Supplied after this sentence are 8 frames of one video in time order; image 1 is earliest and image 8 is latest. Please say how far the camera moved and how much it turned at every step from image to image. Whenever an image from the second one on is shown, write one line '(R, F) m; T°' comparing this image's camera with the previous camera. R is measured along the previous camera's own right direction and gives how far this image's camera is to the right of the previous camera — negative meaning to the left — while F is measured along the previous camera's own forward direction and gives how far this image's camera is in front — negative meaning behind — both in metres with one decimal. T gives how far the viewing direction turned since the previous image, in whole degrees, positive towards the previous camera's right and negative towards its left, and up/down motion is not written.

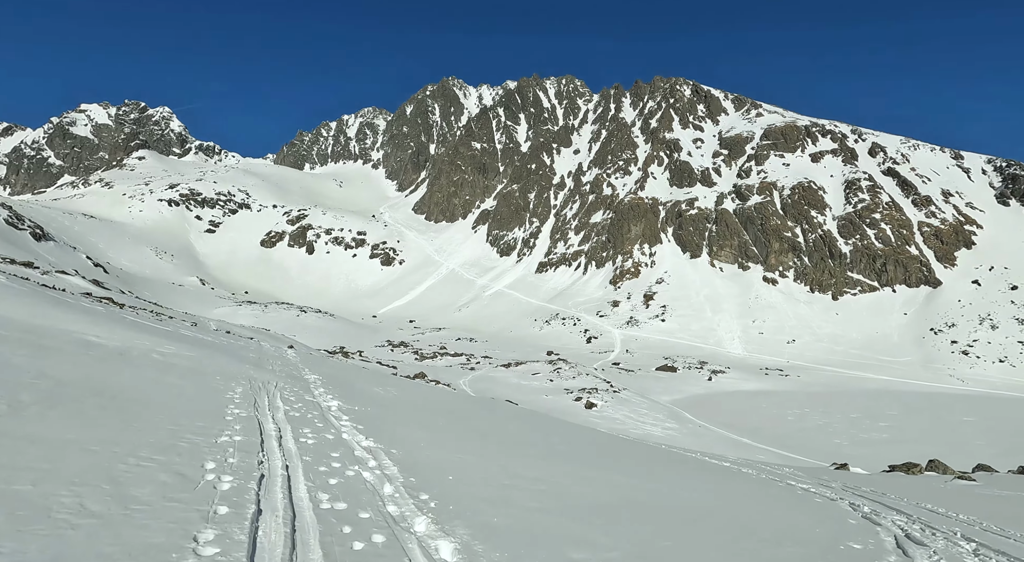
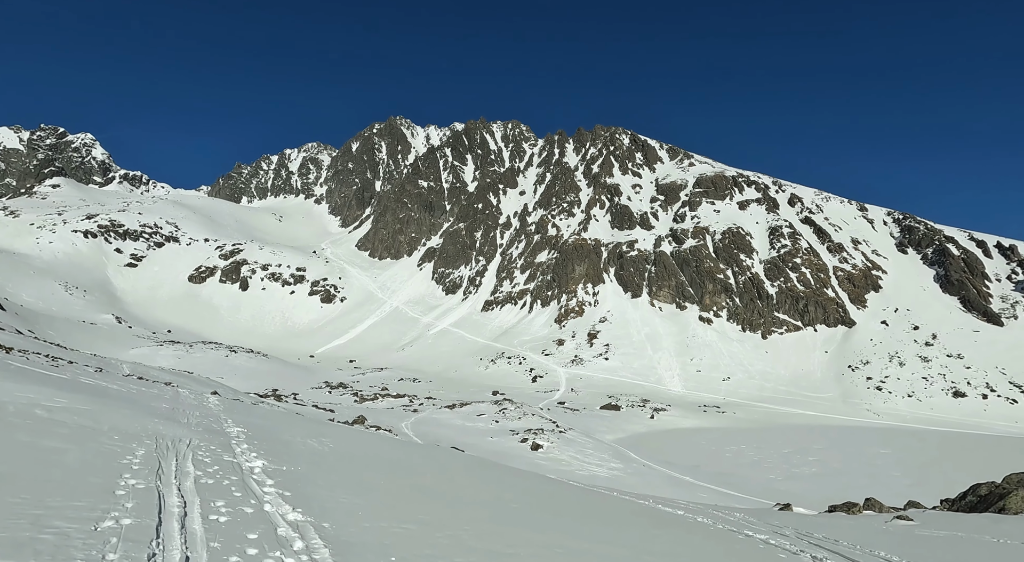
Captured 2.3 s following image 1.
(-0.2, +1.5) m; +5°
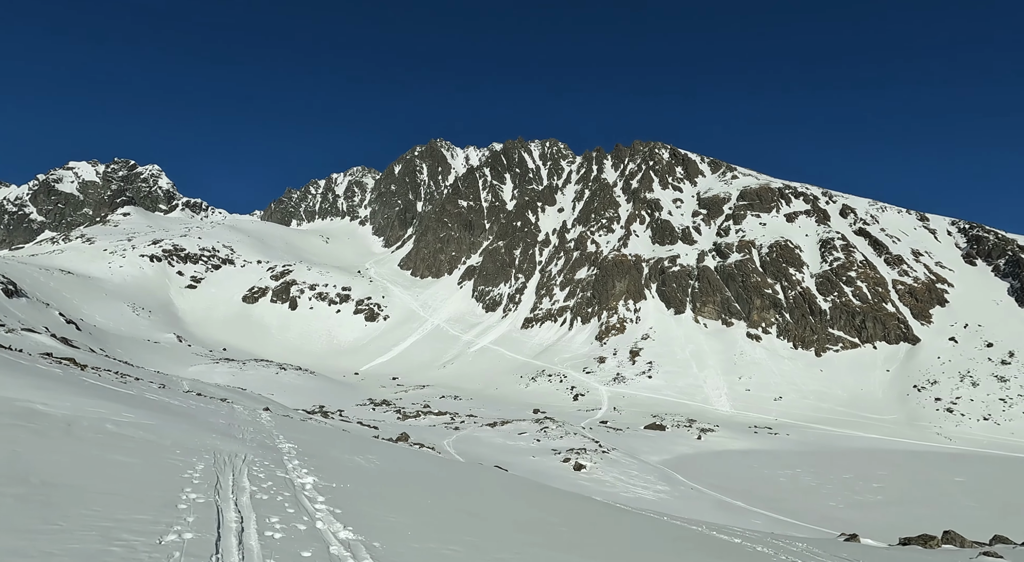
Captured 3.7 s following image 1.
(-0.1, -0.2) m; -3°
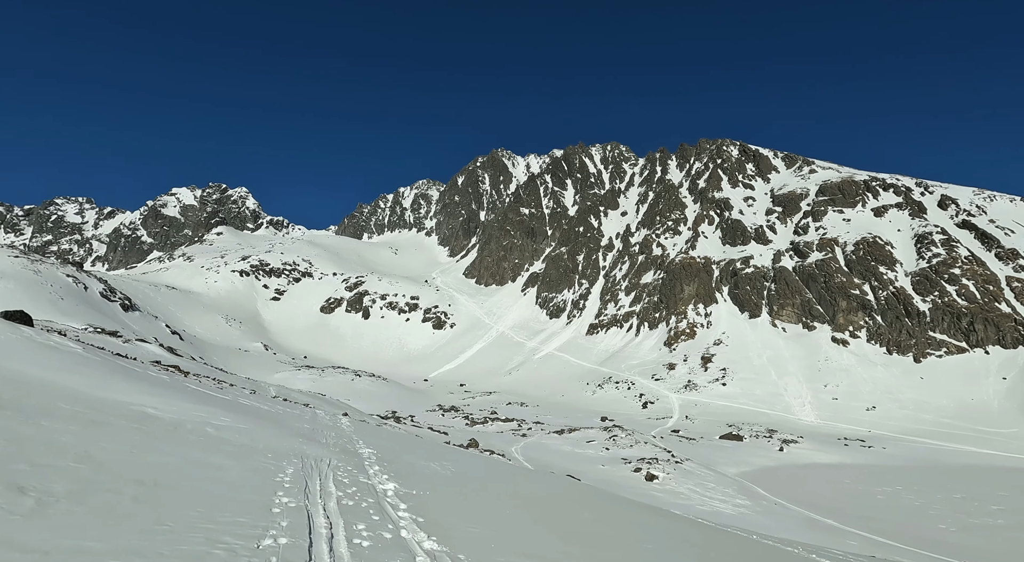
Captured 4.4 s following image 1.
(-0.3, +0.2) m; -5°
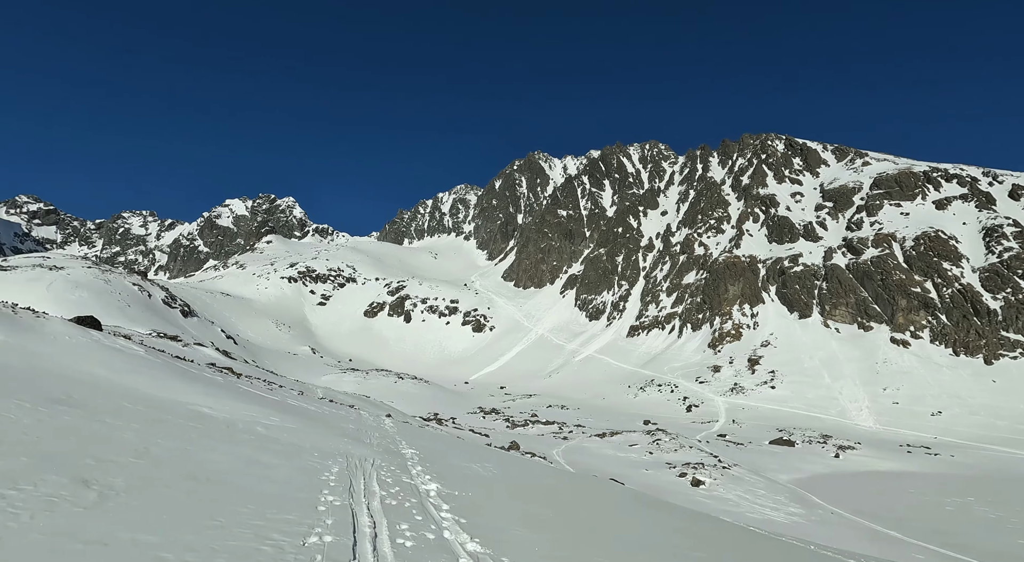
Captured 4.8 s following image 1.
(-0.1, +0.1) m; -3°
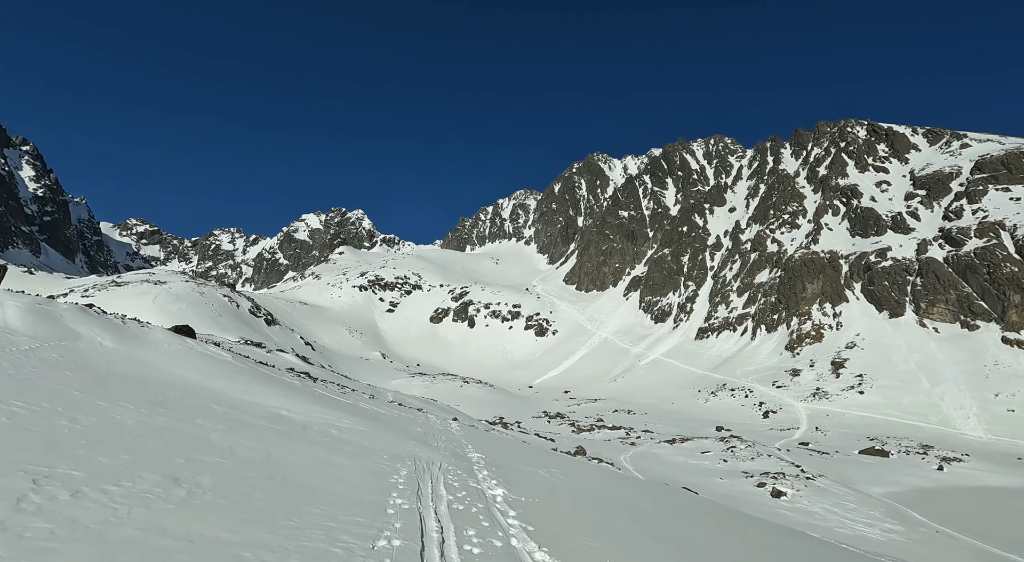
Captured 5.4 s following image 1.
(-0.1, +1.6) m; -5°
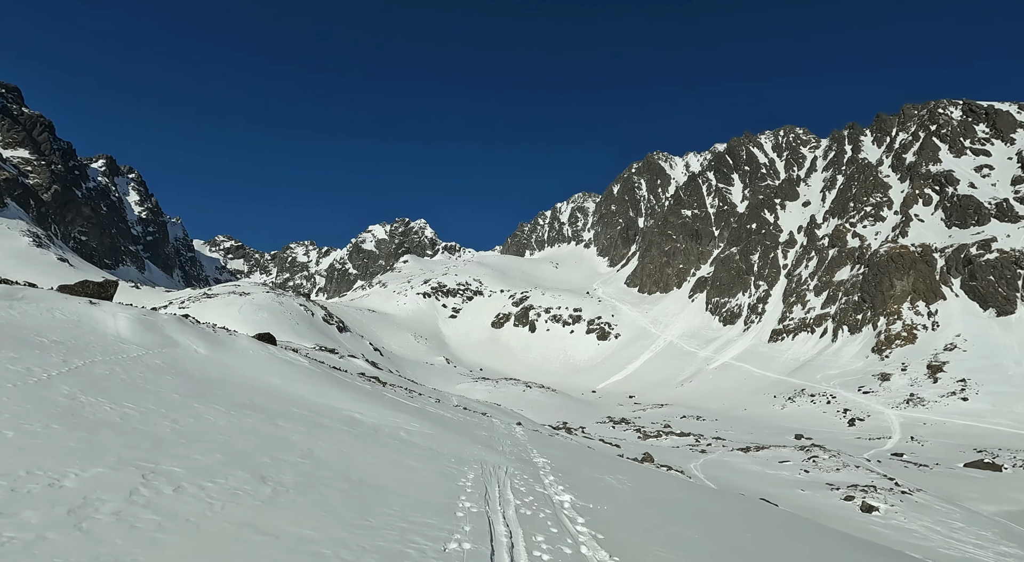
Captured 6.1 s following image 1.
(-0.2, +1.9) m; -5°
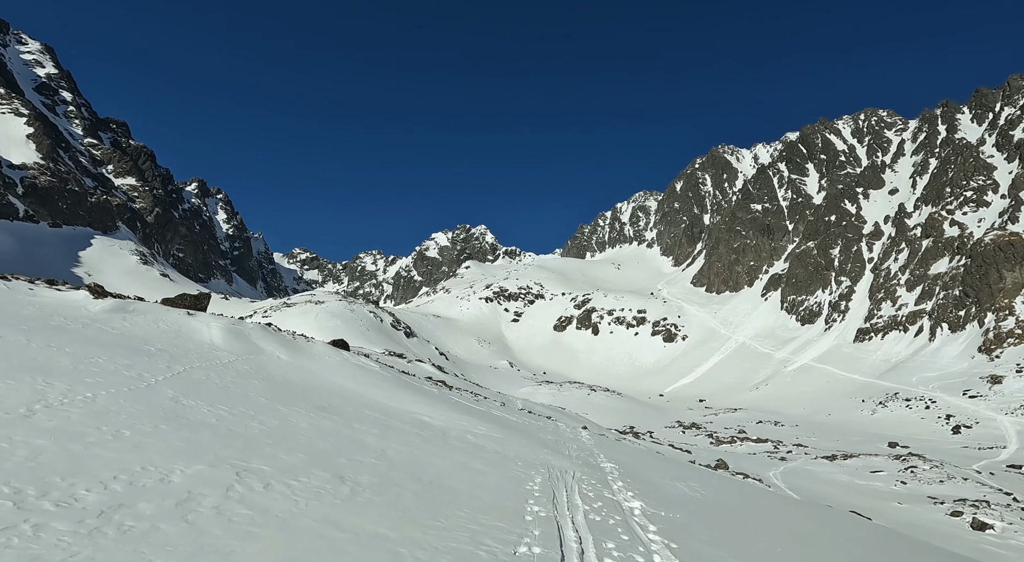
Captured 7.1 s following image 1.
(-0.2, +2.3) m; -5°
